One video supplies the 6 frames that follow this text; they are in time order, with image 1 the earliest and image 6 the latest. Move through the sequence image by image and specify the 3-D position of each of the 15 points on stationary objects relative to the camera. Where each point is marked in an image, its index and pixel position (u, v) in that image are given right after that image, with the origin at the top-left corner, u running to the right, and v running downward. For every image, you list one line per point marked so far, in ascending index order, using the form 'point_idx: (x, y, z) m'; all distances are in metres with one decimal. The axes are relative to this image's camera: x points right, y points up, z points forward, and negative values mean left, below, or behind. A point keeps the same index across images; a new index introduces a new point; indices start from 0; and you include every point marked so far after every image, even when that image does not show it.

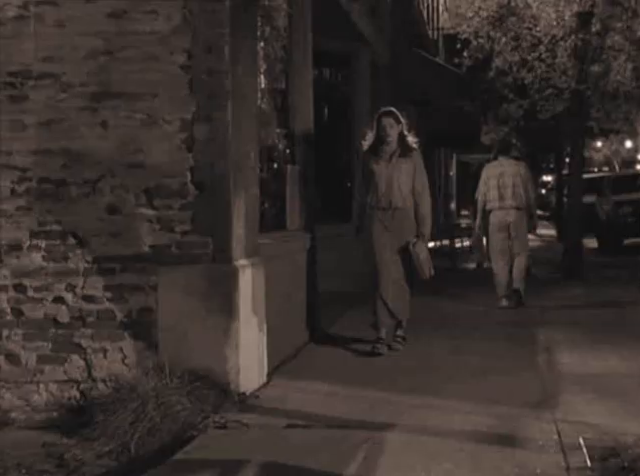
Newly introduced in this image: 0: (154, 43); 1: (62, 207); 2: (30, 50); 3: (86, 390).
0: (-1.0, +1.2, +5.2) m
1: (-1.6, +0.2, +5.3) m
2: (-1.8, +1.1, +5.3) m
3: (-1.4, -0.9, +5.3) m
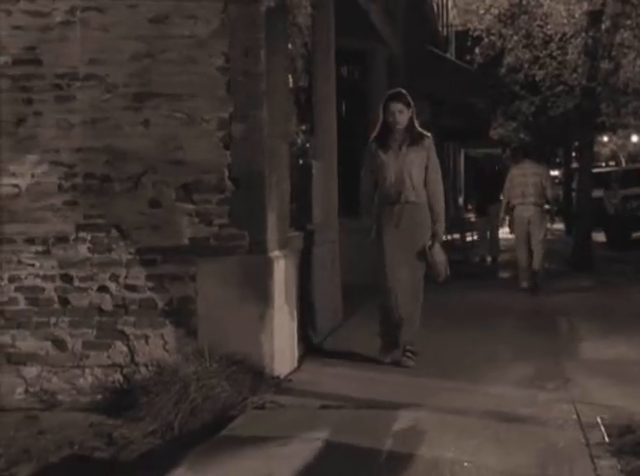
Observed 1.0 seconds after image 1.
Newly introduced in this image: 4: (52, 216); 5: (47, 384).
0: (-0.8, +1.2, +5.5) m
1: (-1.4, +0.2, +5.6) m
2: (-1.6, +1.2, +5.6) m
3: (-1.2, -0.9, +5.7) m
4: (-1.7, +0.1, +5.7) m
5: (-1.8, -1.0, +5.7) m
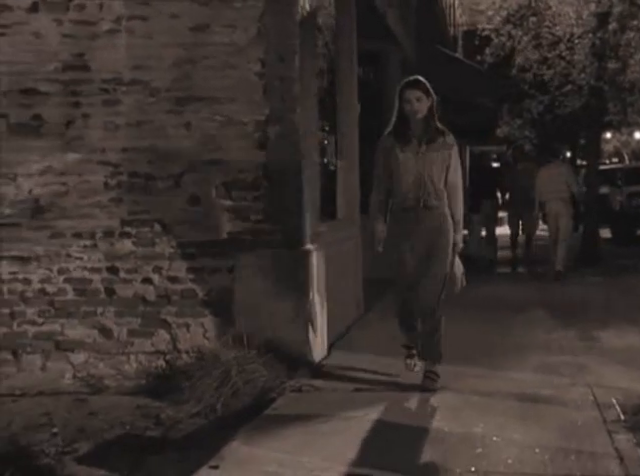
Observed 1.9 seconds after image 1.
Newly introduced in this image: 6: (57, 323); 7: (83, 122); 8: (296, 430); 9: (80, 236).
0: (-0.6, +1.2, +5.9) m
1: (-1.2, +0.3, +6.0) m
2: (-1.4, +1.2, +6.0) m
3: (-1.0, -0.8, +6.0) m
4: (-1.5, +0.2, +6.1) m
5: (-1.6, -0.9, +6.1) m
6: (-1.8, -0.6, +6.1) m
7: (-1.6, +0.8, +6.0) m
8: (-0.1, -1.0, +4.5) m
9: (-1.7, 0.0, +6.1) m
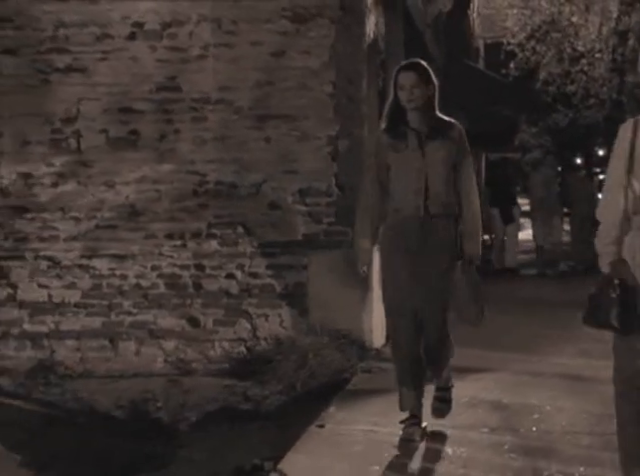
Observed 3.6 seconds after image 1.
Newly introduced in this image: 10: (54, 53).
0: (-0.1, +1.2, +6.7) m
1: (-0.7, +0.3, +6.8) m
2: (-0.9, +1.2, +6.8) m
3: (-0.5, -0.8, +6.9) m
4: (-1.0, +0.2, +6.9) m
5: (-1.1, -0.9, +6.9) m
6: (-1.3, -0.6, +6.9) m
7: (-1.1, +0.8, +6.8) m
8: (+0.4, -1.0, +5.3) m
9: (-1.2, 0.0, +6.9) m
10: (-2.1, +1.5, +6.9) m
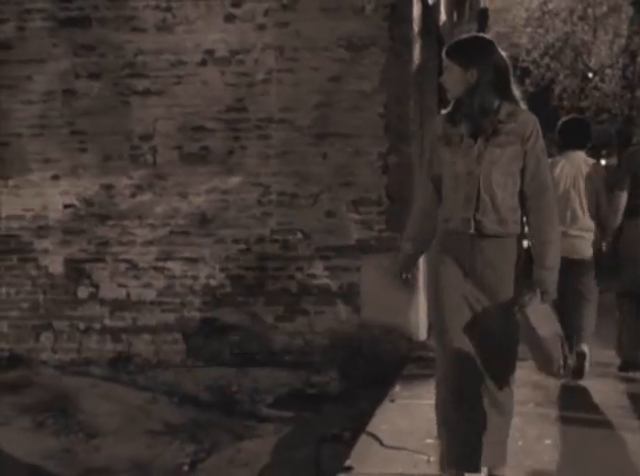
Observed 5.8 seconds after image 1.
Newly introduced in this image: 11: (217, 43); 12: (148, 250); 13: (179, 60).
0: (+0.4, +1.2, +7.5) m
1: (-0.2, +0.2, +7.7) m
2: (-0.4, +1.2, +7.6) m
3: (-0.1, -0.9, +7.7) m
4: (-0.6, +0.1, +7.7) m
5: (-0.6, -1.0, +7.7) m
6: (-0.9, -0.6, +7.8) m
7: (-0.7, +0.8, +7.7) m
8: (+0.8, -1.0, +6.1) m
9: (-0.7, 0.0, +7.7) m
10: (-1.7, +1.4, +7.7) m
11: (-0.9, +1.7, +7.6) m
12: (-1.5, -0.1, +7.8) m
13: (-1.2, +1.6, +7.7) m
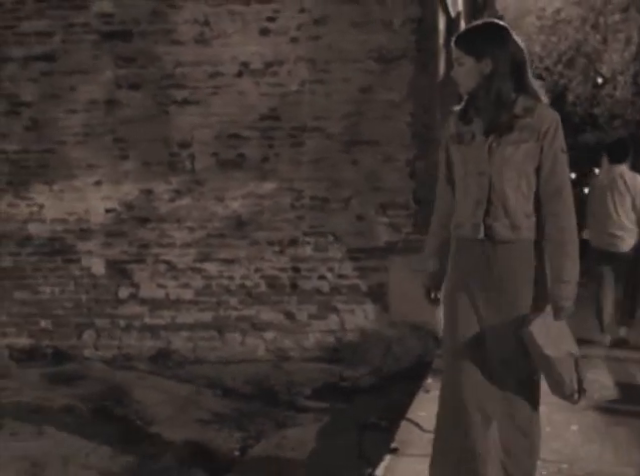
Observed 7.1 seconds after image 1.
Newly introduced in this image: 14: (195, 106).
0: (+0.6, +1.2, +7.9) m
1: (0.0, +0.2, +8.1) m
2: (-0.1, +1.2, +8.0) m
3: (+0.2, -0.9, +8.1) m
4: (-0.3, +0.1, +8.1) m
5: (-0.4, -1.0, +8.1) m
6: (-0.6, -0.7, +8.2) m
7: (-0.4, +0.7, +8.1) m
8: (+1.1, -1.0, +6.5) m
9: (-0.4, -0.1, +8.1) m
10: (-1.4, +1.4, +8.1) m
11: (-0.6, +1.7, +8.0) m
12: (-1.3, -0.1, +8.2) m
13: (-1.0, +1.5, +8.1) m
14: (-1.2, +1.2, +8.1) m
